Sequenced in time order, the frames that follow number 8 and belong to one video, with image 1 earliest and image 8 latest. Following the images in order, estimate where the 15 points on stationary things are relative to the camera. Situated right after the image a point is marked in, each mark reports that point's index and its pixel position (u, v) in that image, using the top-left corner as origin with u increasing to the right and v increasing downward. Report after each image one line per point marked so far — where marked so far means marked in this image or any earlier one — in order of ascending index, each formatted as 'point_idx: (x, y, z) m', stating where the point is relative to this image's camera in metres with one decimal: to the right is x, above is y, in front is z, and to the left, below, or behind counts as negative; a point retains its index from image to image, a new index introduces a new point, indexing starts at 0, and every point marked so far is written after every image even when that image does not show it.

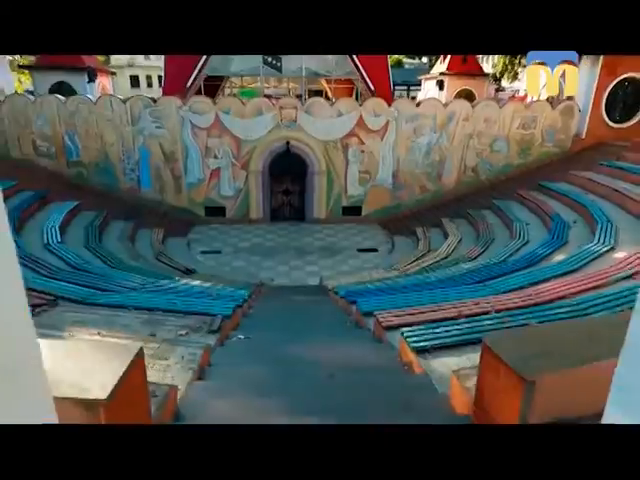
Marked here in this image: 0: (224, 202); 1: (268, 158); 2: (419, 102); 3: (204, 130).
0: (-1.5, +0.6, +6.2) m
1: (-0.8, +1.2, +6.1) m
2: (+1.5, +2.0, +6.0) m
3: (-1.7, +1.6, +5.9) m
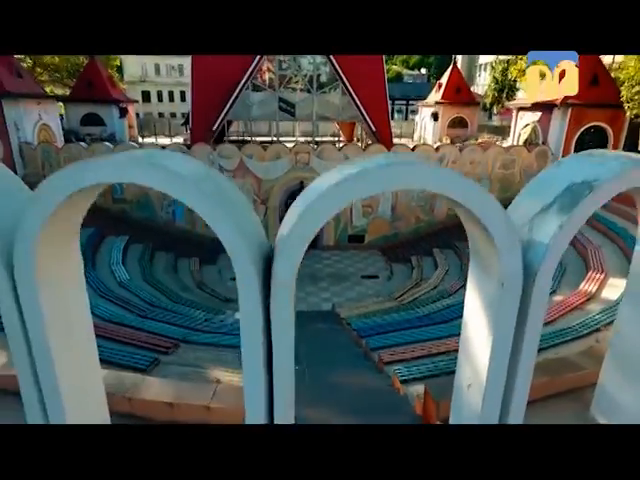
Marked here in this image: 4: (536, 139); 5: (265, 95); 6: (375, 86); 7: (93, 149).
0: (-1.3, +0.2, +7.2) m
1: (-0.7, +0.8, +7.1) m
2: (+1.6, +1.6, +7.0) m
3: (-1.5, +1.1, +6.9) m
4: (+4.0, +1.9, +7.7) m
5: (-1.0, +2.7, +7.9) m
6: (+1.1, +3.3, +8.3) m
7: (-3.7, +1.5, +6.7) m
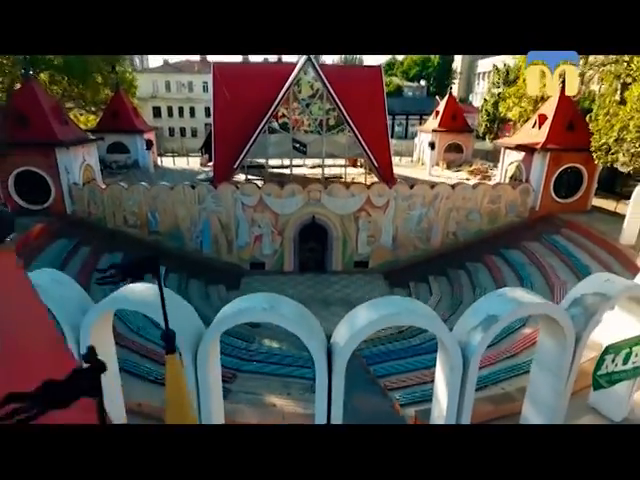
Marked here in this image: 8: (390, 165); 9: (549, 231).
0: (-1.1, -0.4, +8.2) m
1: (-0.5, +0.3, +8.1) m
2: (+1.8, +1.1, +8.0) m
3: (-1.3, +0.6, +7.9) m
4: (+4.2, +1.4, +8.7) m
5: (-0.9, +2.2, +8.9) m
6: (+1.3, +2.8, +9.3) m
7: (-3.5, +1.0, +7.7) m
8: (+1.5, +1.7, +9.1) m
9: (+4.3, +0.2, +7.8) m
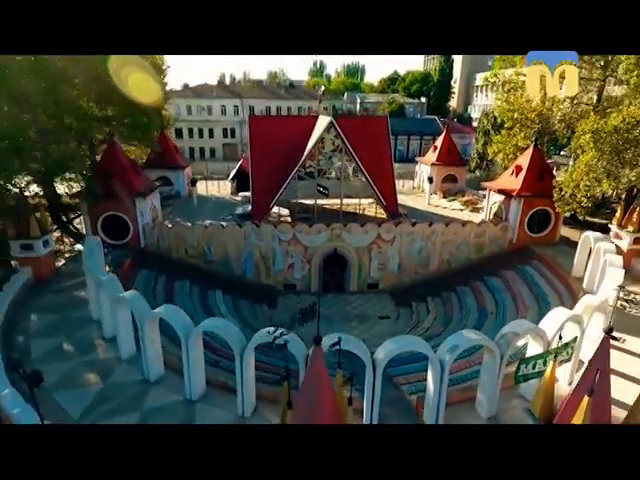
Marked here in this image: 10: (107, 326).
0: (-0.6, -1.0, +10.2) m
1: (0.0, -0.4, +10.1) m
2: (+2.3, +0.4, +10.0) m
3: (-0.8, 0.0, +9.9) m
4: (+4.7, +0.7, +10.7) m
5: (-0.4, +1.5, +10.9) m
6: (+1.8, +2.1, +11.3) m
7: (-3.0, +0.3, +9.7) m
8: (+2.0, +1.0, +11.1) m
9: (+4.8, -0.5, +9.8) m
10: (-3.1, -1.2, +5.9) m
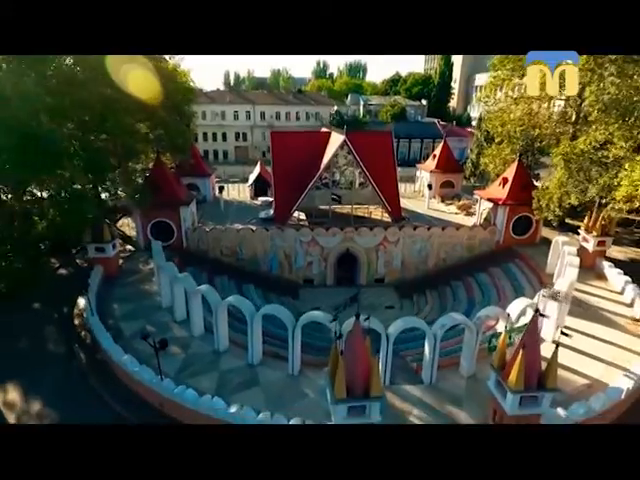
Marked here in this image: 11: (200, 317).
0: (-0.2, -1.1, +11.9) m
1: (+0.5, -0.5, +11.8) m
2: (+2.7, +0.4, +11.7) m
3: (-0.4, -0.1, +11.6) m
4: (+5.2, +0.7, +12.4) m
5: (+0.1, +1.5, +12.6) m
6: (+2.2, +2.1, +13.0) m
7: (-2.6, +0.3, +11.4) m
8: (+2.5, +1.0, +12.8) m
9: (+5.3, -0.6, +11.5) m
10: (-2.6, -1.3, +7.6) m
11: (-2.1, -1.3, +7.1) m
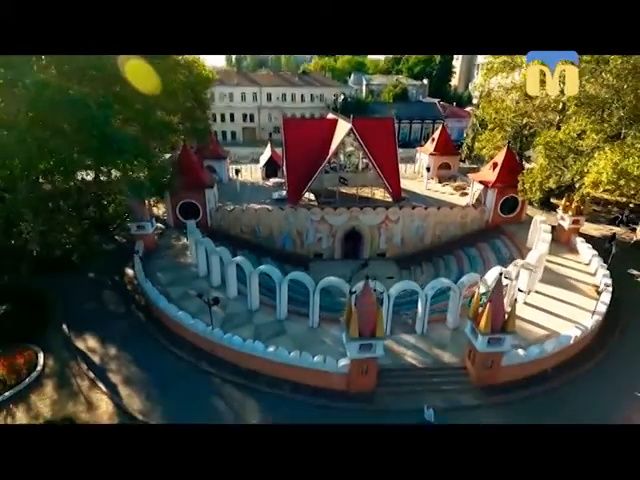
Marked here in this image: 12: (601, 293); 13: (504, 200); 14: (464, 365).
0: (+0.1, -0.4, +13.5) m
1: (+0.7, +0.3, +13.3) m
2: (+3.0, +1.1, +13.2) m
3: (-0.1, +0.6, +13.1) m
4: (+5.4, +1.4, +13.8) m
5: (+0.4, +2.2, +14.0) m
6: (+2.5, +2.9, +14.3) m
7: (-2.3, +0.9, +12.9) m
8: (+2.7, +1.8, +14.2) m
9: (+5.6, +0.1, +13.0) m
10: (-2.4, -0.8, +9.1) m
11: (-1.8, -0.9, +8.7) m
12: (+5.8, -1.1, +8.6) m
13: (+6.0, +1.3, +13.3) m
14: (+2.5, -2.1, +7.1) m
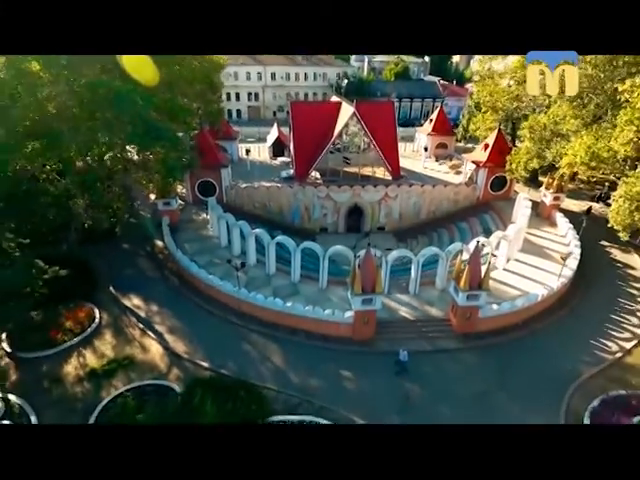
0: (+0.3, +0.5, +14.8) m
1: (+0.9, +1.1, +14.6) m
2: (+3.2, +1.9, +14.4) m
3: (+0.1, +1.5, +14.4) m
4: (+5.6, +2.3, +15.0) m
5: (+0.5, +3.2, +15.2) m
6: (+2.7, +3.8, +15.4) m
7: (-2.1, +1.8, +14.1) m
8: (+2.9, +2.7, +15.4) m
9: (+5.7, +1.0, +14.3) m
10: (-2.2, -0.2, +10.5) m
11: (-1.6, -0.3, +10.1) m
12: (+6.0, -0.5, +9.9) m
13: (+6.2, +2.2, +14.5) m
14: (+2.7, -1.6, +8.5) m
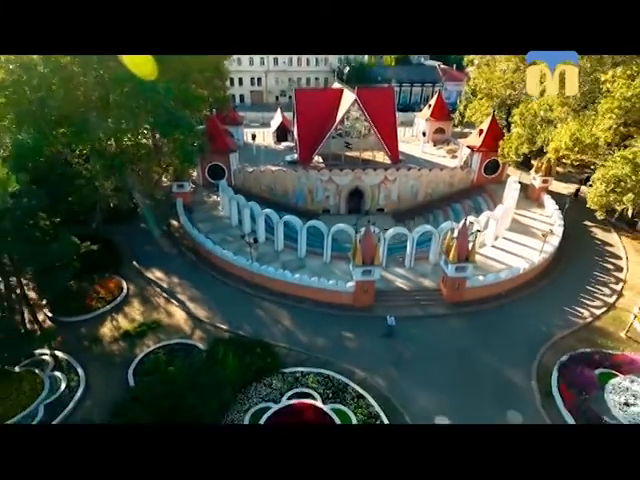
0: (+0.4, +1.3, +15.7) m
1: (+1.0, +1.9, +15.5) m
2: (+3.3, +2.6, +15.2) m
3: (+0.2, +2.2, +15.2) m
4: (+5.7, +3.1, +15.8) m
5: (+0.7, +3.9, +16.0) m
6: (+2.8, +4.6, +16.2) m
7: (-2.0, +2.5, +15.0) m
8: (+3.1, +3.5, +16.2) m
9: (+5.9, +1.7, +15.2) m
10: (-2.1, +0.4, +11.4) m
11: (-1.5, +0.3, +11.0) m
12: (+6.1, +0.1, +10.9) m
13: (+6.3, +2.9, +15.4) m
14: (+2.8, -1.1, +9.5) m
